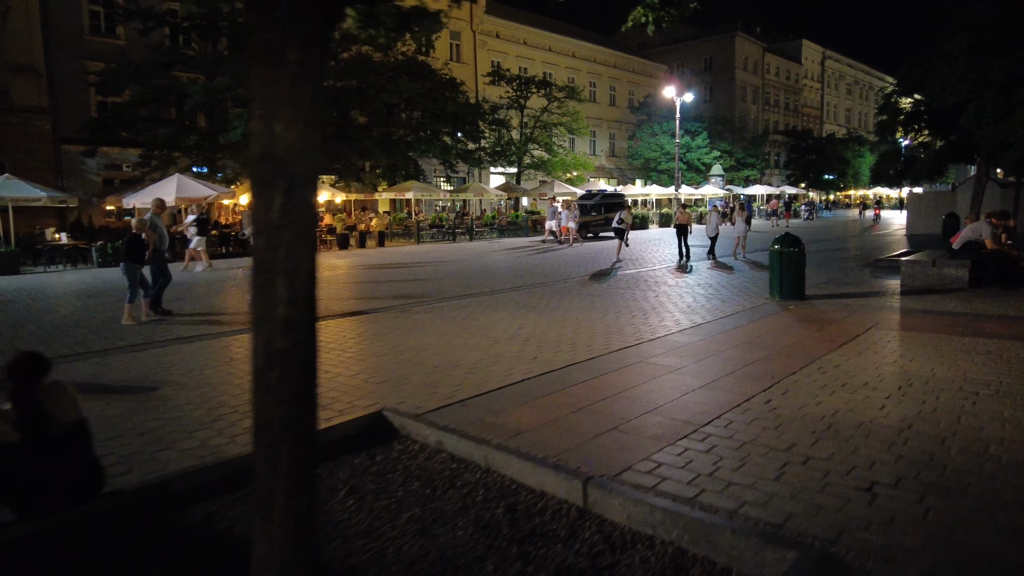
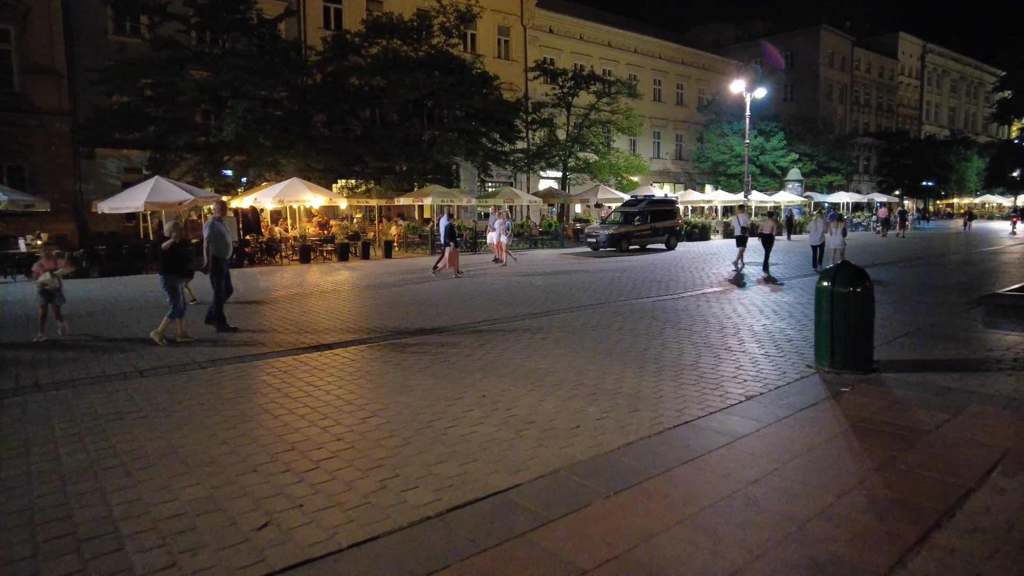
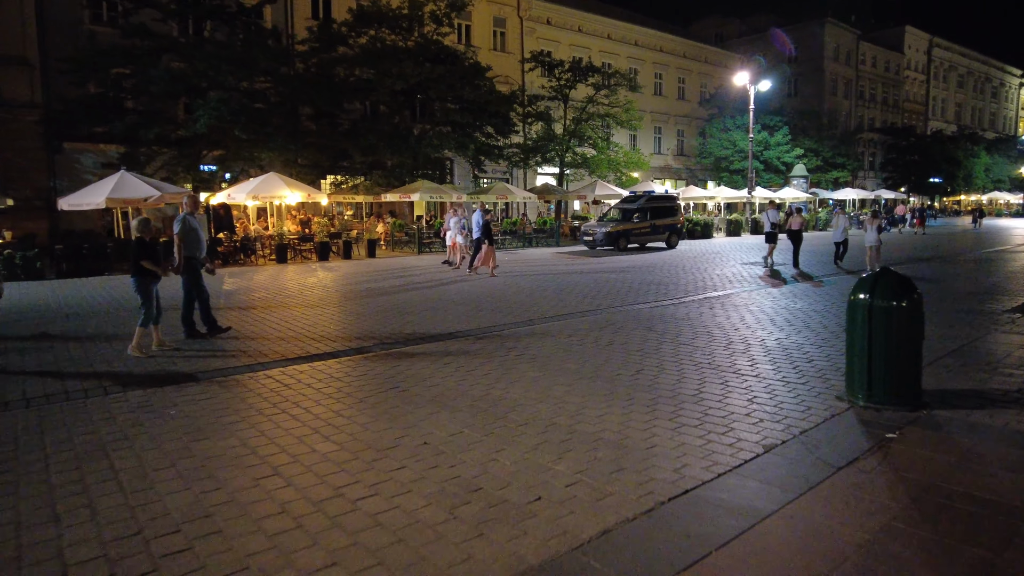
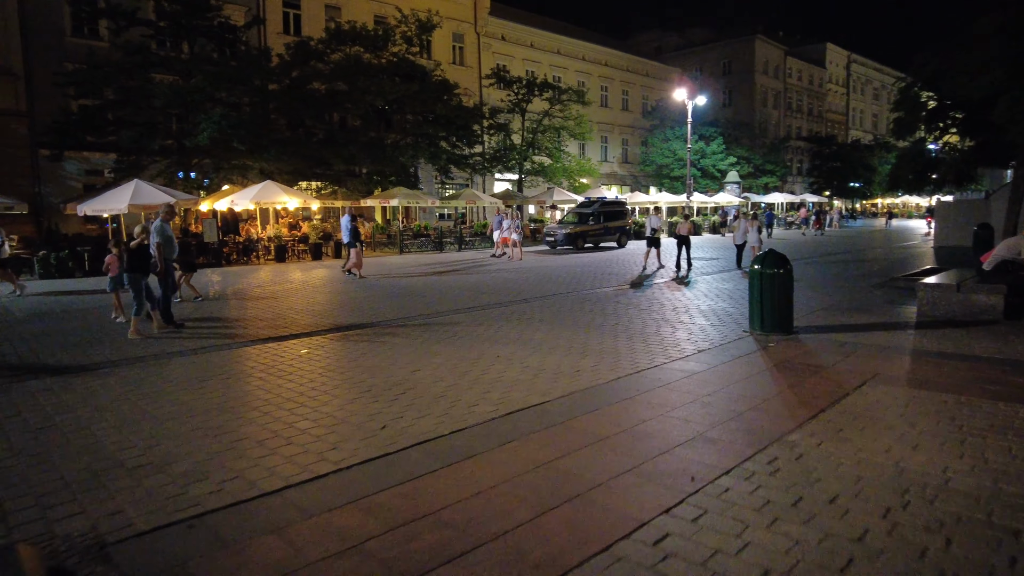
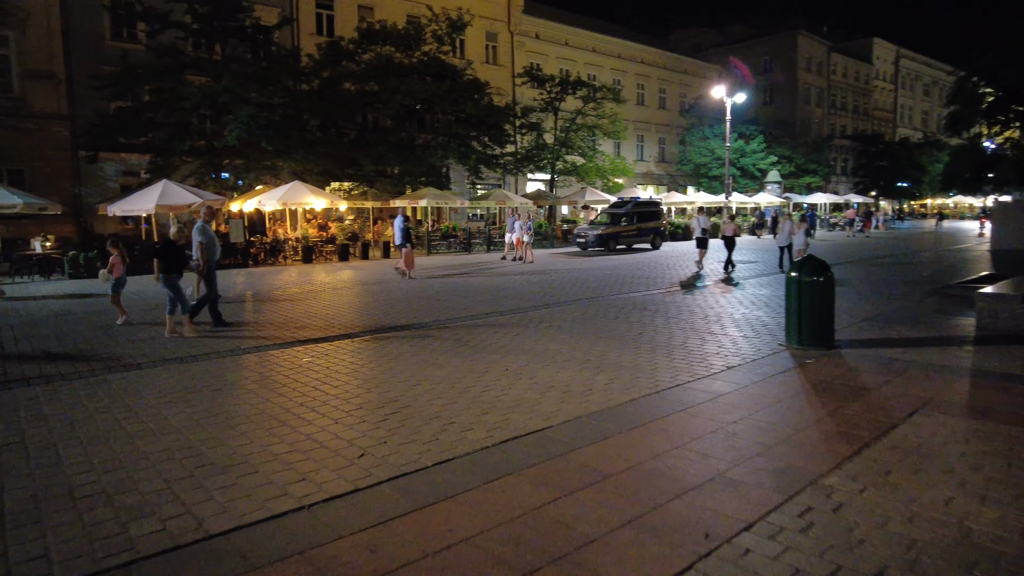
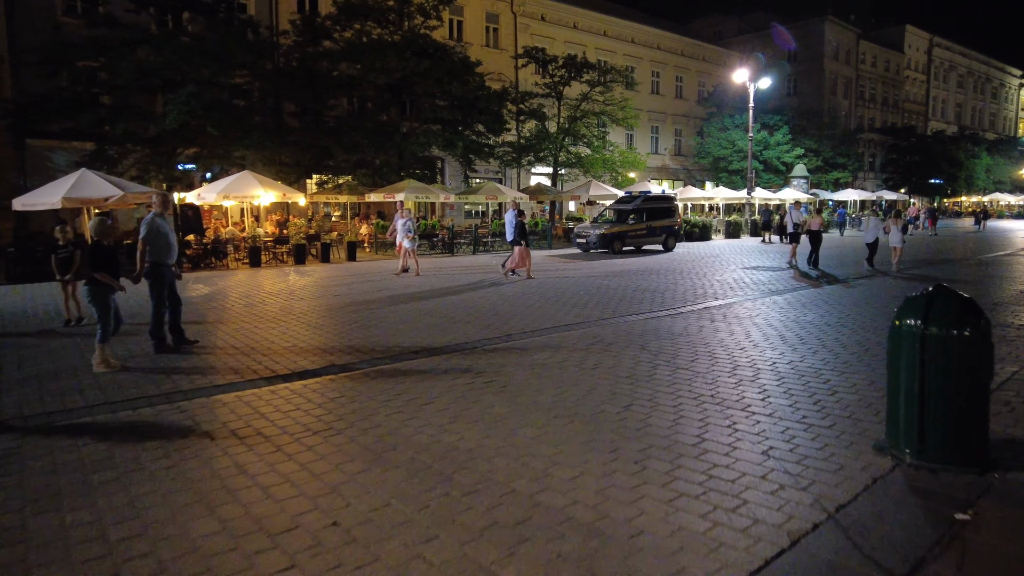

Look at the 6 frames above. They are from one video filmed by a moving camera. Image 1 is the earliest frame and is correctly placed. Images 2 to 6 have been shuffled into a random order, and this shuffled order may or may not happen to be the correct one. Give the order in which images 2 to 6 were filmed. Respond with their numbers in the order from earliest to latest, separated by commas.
4, 5, 2, 3, 6
